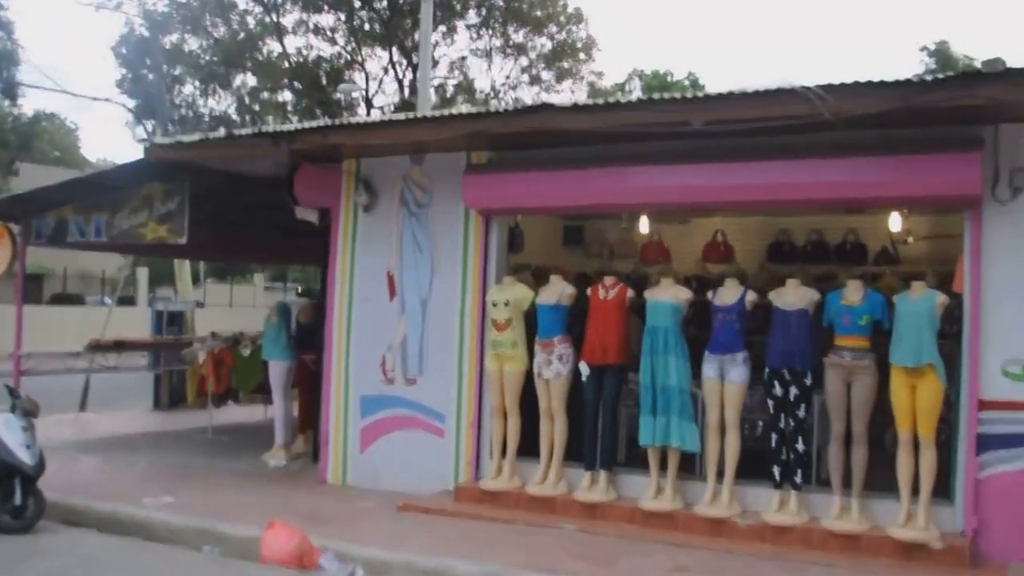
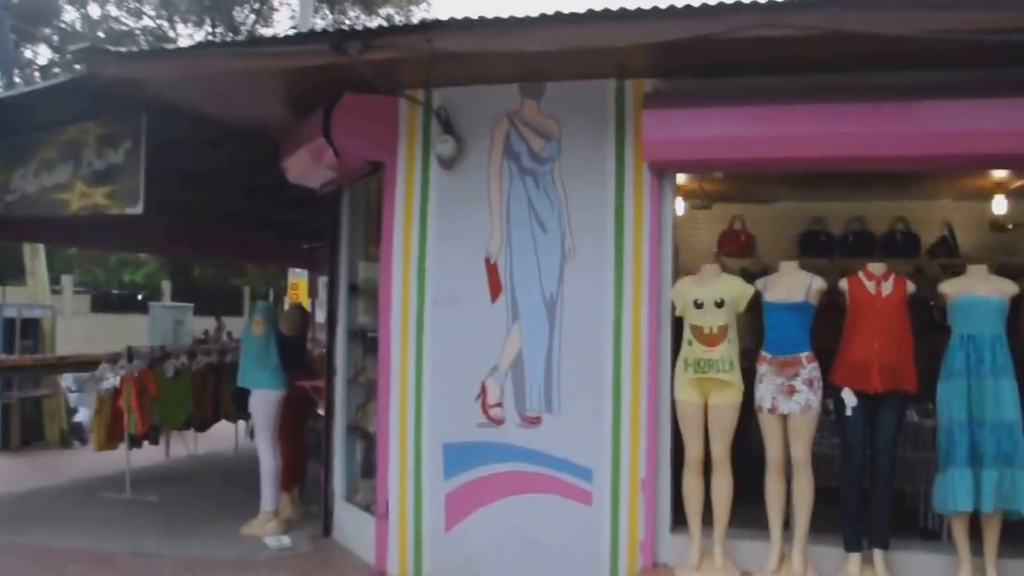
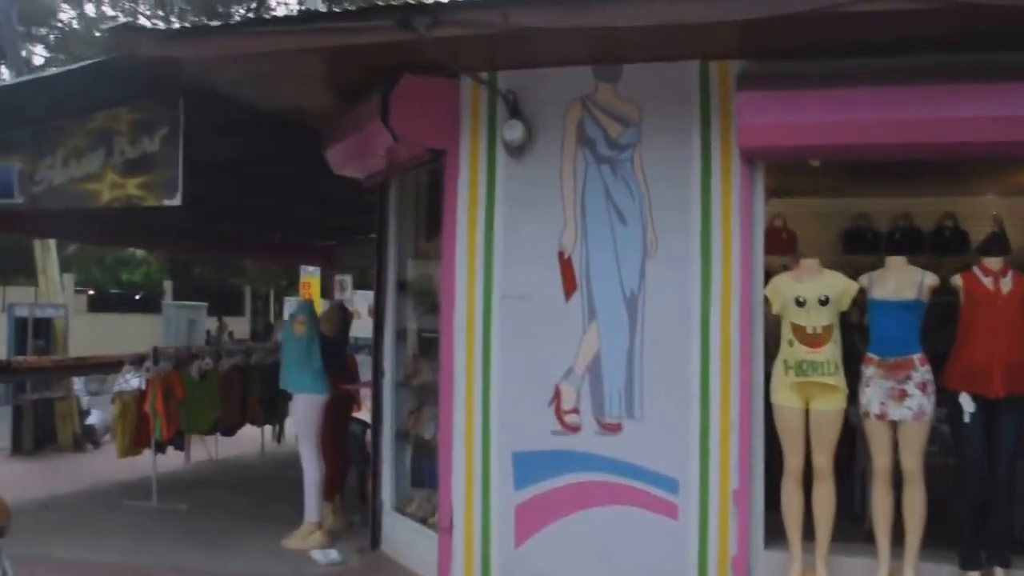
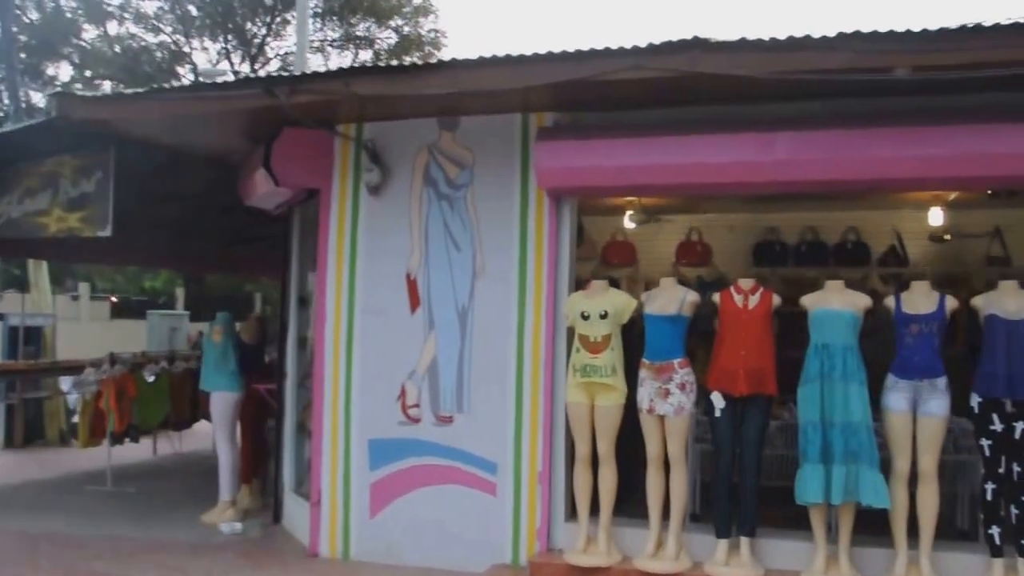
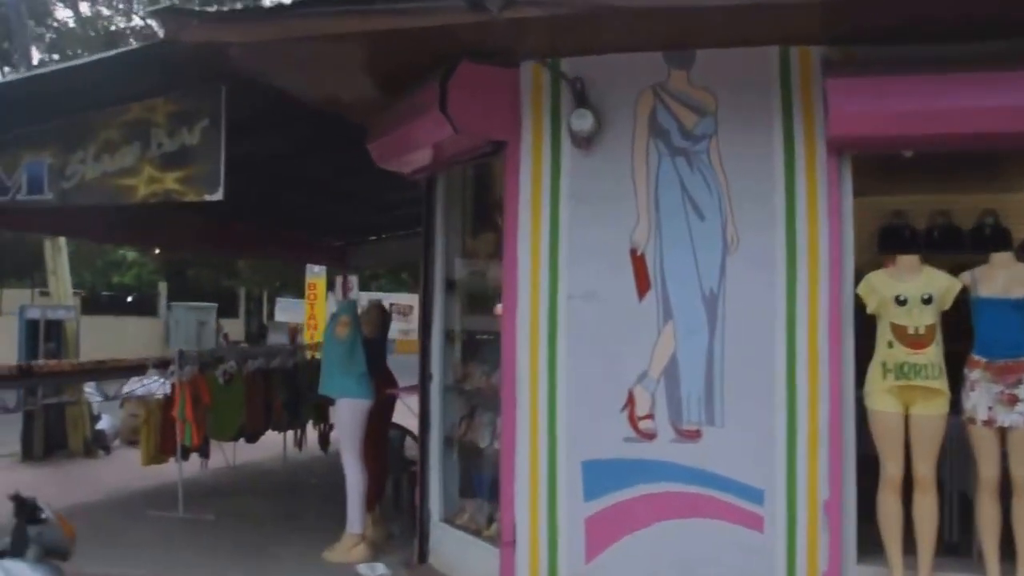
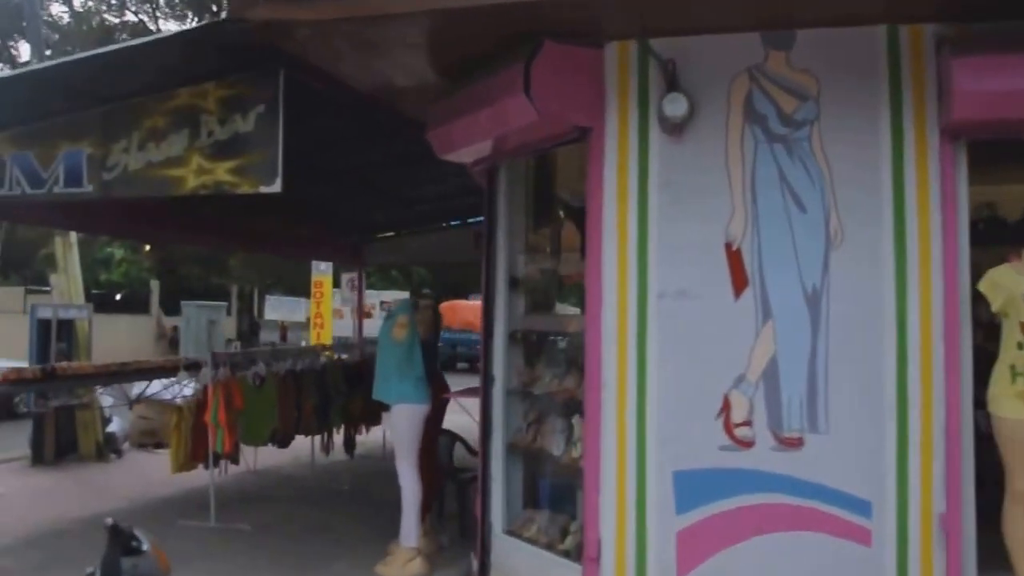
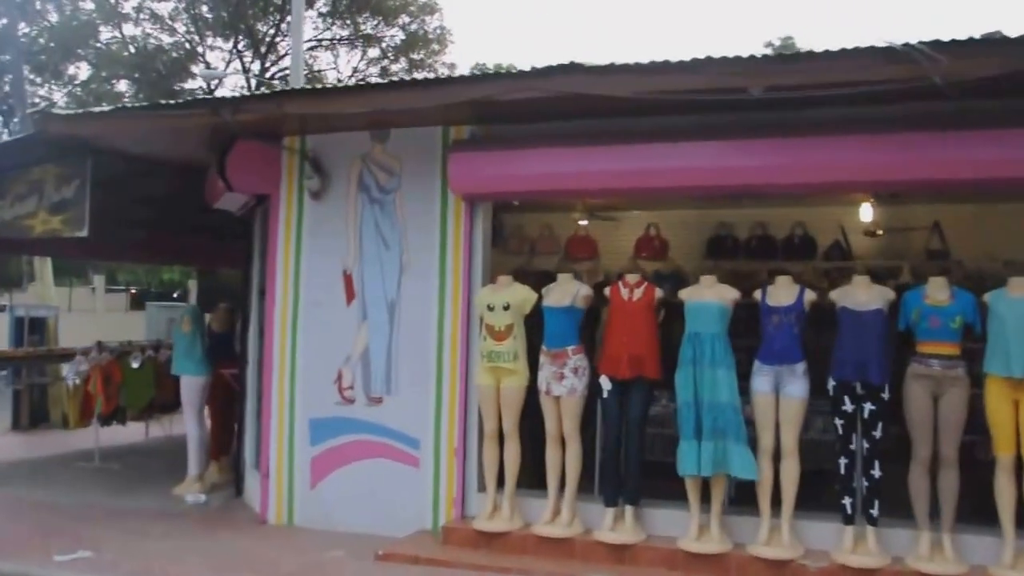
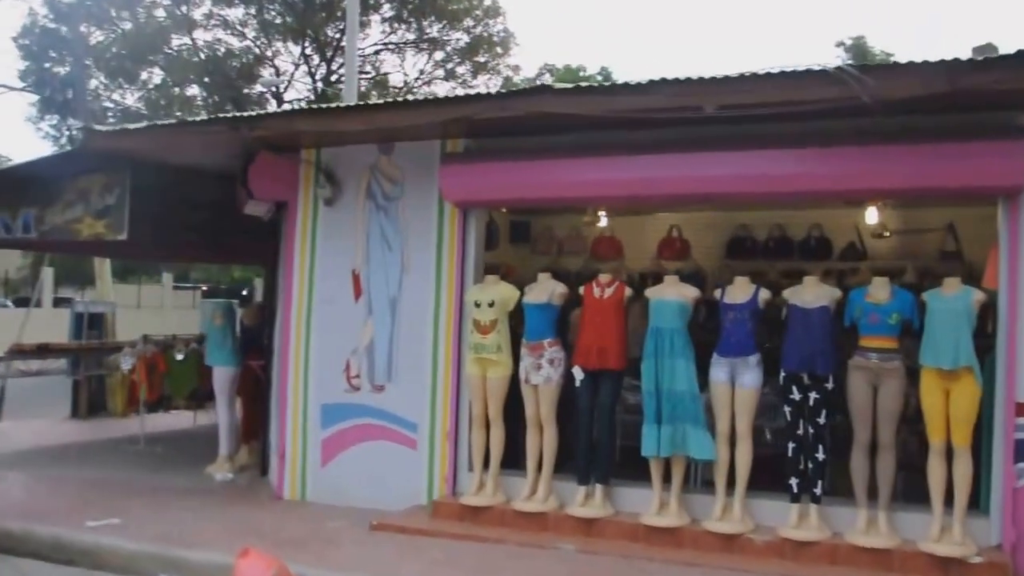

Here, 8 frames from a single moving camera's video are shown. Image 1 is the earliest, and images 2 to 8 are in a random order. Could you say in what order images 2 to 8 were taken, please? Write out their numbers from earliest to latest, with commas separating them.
8, 7, 4, 2, 3, 5, 6
